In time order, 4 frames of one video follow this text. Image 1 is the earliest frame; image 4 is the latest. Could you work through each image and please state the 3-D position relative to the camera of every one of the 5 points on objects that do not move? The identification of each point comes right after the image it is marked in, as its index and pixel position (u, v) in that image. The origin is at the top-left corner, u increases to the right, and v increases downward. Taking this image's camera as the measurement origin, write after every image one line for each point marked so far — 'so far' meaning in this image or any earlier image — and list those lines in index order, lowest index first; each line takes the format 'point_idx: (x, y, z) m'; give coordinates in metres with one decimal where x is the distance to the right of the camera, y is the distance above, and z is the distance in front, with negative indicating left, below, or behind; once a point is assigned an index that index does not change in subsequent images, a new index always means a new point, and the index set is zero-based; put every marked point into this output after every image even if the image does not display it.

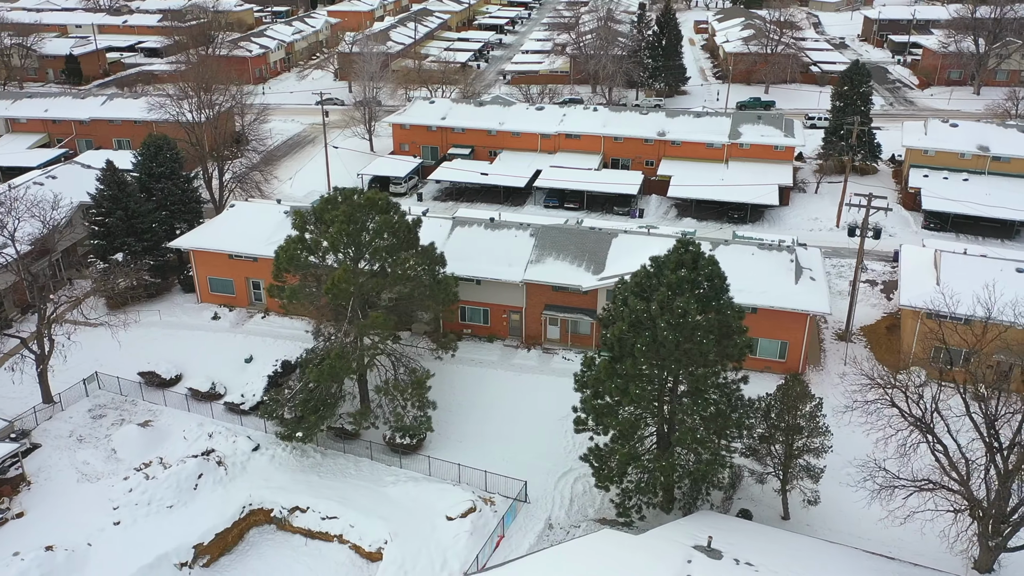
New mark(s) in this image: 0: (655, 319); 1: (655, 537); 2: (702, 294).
0: (+3.1, -0.7, +18.8) m
1: (+3.1, -5.4, +17.8) m
2: (+4.3, -0.1, +18.9) m
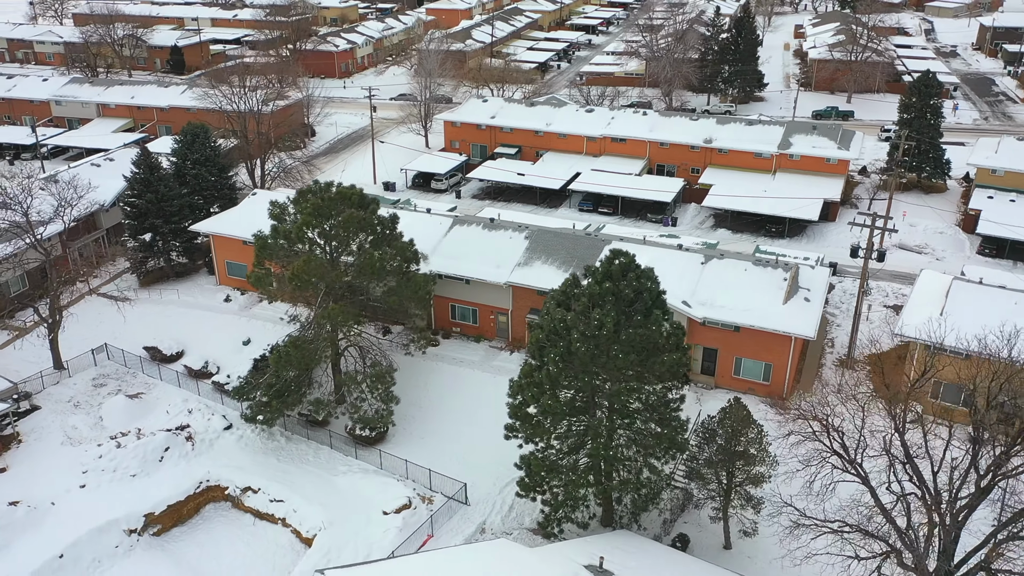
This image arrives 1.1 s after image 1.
0: (+1.3, -0.9, +18.4) m
1: (+0.9, -5.6, +17.4) m
2: (+2.5, -0.4, +18.3) m
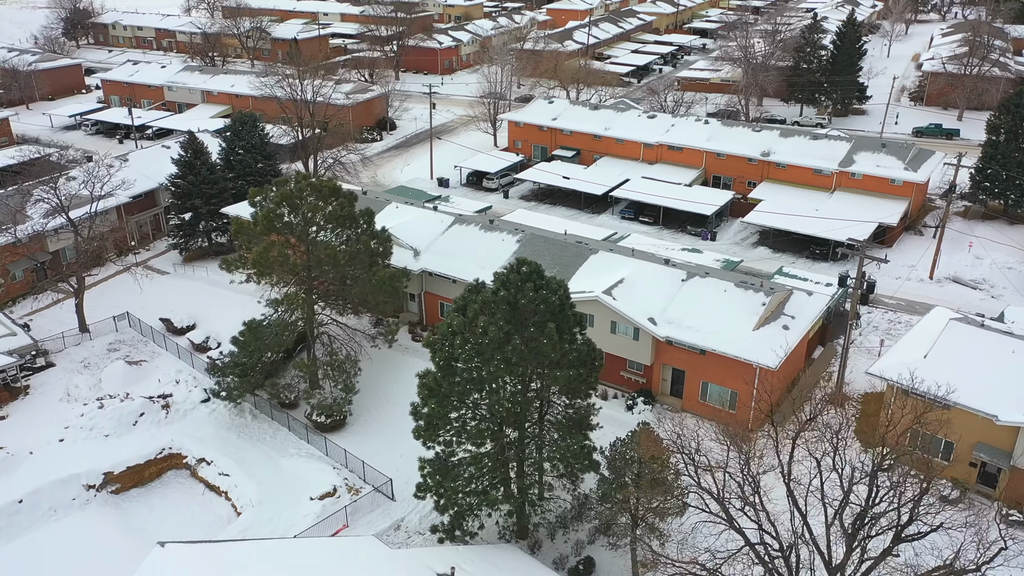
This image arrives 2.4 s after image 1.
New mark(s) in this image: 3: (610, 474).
0: (-1.1, -1.0, +18.2) m
1: (-2.0, -5.7, +17.3) m
2: (+0.1, -0.6, +17.9) m
3: (+2.4, -4.5, +19.7) m
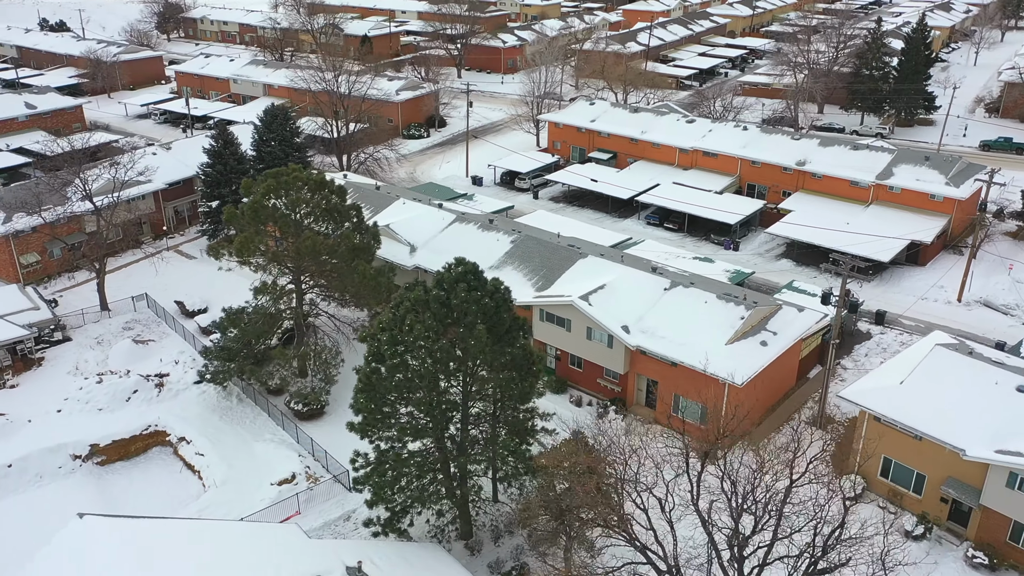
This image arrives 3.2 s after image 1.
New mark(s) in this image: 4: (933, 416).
0: (-2.6, -1.0, +18.3) m
1: (-3.8, -5.5, +17.5) m
2: (-1.4, -0.6, +17.9) m
3: (+0.8, -4.6, +19.5) m
4: (+10.2, -3.1, +19.7) m
